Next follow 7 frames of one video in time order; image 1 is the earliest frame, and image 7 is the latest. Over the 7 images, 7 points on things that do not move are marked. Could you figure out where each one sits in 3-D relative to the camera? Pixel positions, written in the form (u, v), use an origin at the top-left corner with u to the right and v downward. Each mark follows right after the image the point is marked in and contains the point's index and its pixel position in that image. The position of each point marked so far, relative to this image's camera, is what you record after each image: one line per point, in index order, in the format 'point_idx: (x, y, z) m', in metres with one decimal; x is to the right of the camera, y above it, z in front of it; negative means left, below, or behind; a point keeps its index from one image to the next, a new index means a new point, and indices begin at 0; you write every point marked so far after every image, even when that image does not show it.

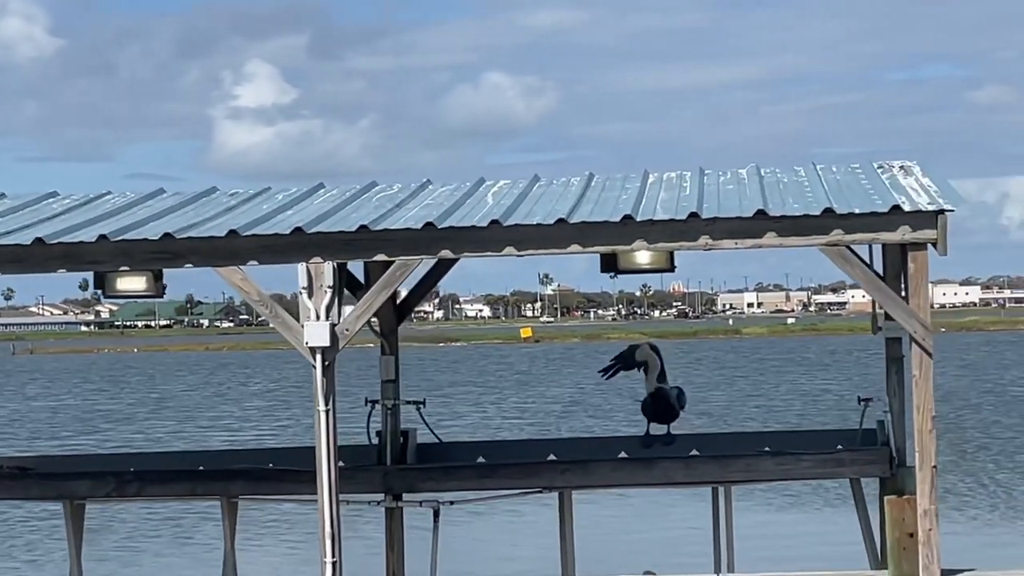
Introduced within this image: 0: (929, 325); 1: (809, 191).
0: (+2.6, -0.2, +12.6) m
1: (+2.1, +0.7, +13.8) m
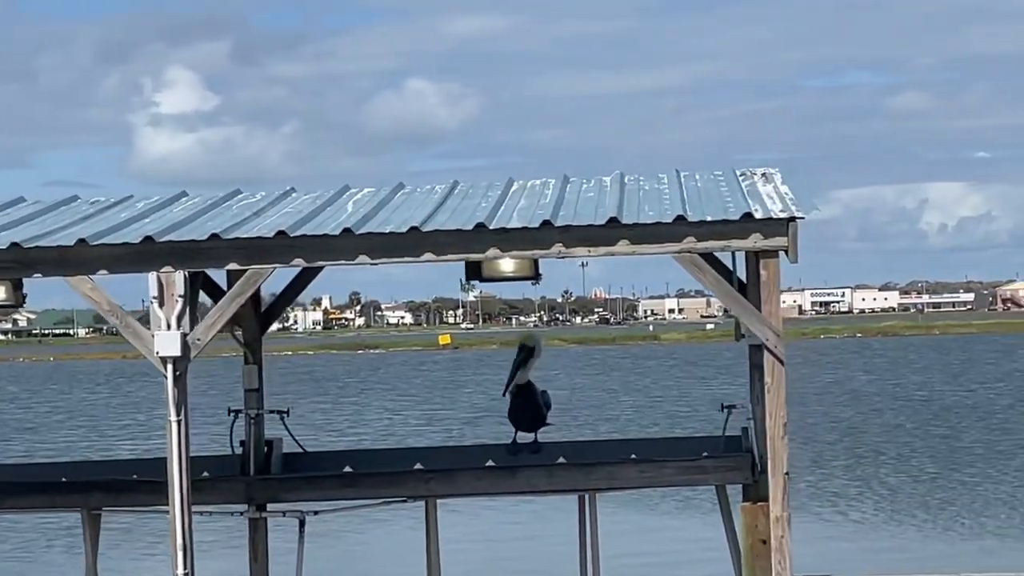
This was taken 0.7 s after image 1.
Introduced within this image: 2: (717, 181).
0: (+1.7, -0.3, +12.6) m
1: (+1.1, +0.6, +13.8) m
2: (+1.5, +0.8, +14.7) m
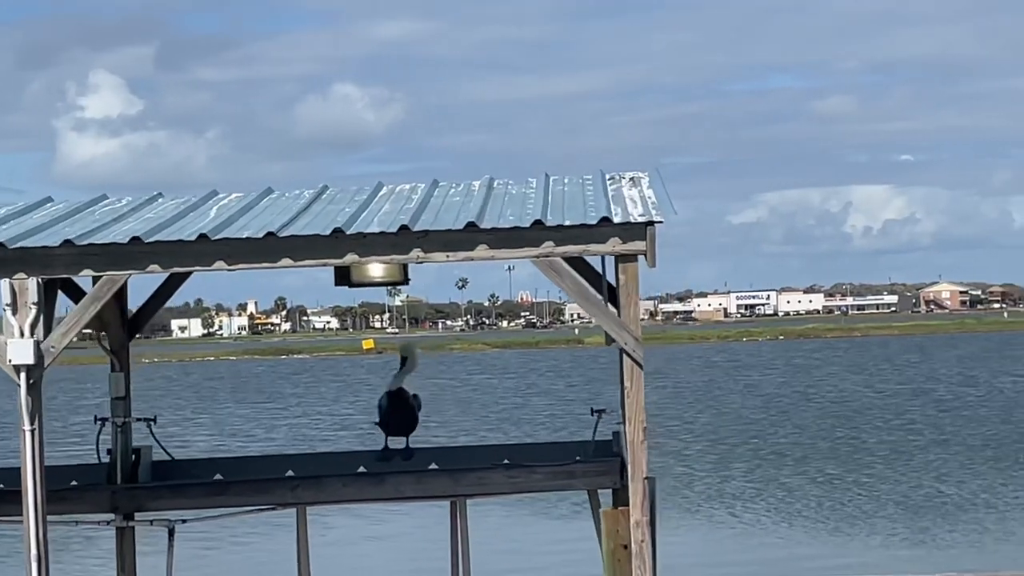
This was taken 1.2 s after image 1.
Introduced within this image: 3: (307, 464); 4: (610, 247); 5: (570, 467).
0: (+0.8, -0.3, +12.6) m
1: (+0.1, +0.6, +13.8) m
2: (+0.5, +0.8, +14.6) m
3: (-1.7, -1.4, +15.9) m
4: (+0.6, +0.2, +12.4) m
5: (+0.4, -1.3, +14.5) m
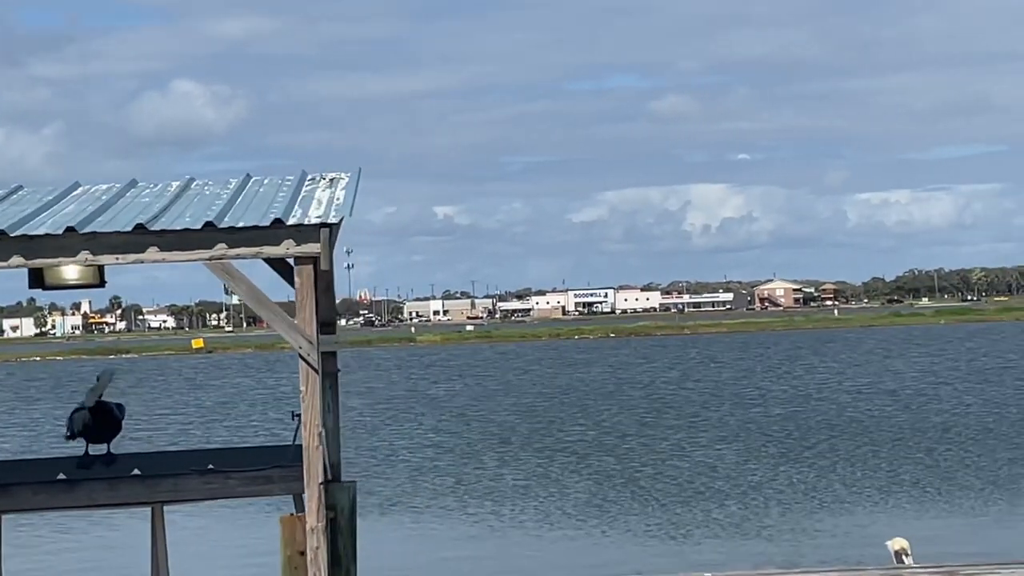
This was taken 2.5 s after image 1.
0: (-1.2, -0.3, +12.4) m
1: (-2.0, +0.6, +13.5) m
2: (-1.7, +0.7, +14.4) m
3: (-4.0, -1.4, +15.6) m
4: (-1.4, +0.2, +12.2) m
5: (-1.8, -1.3, +14.3) m
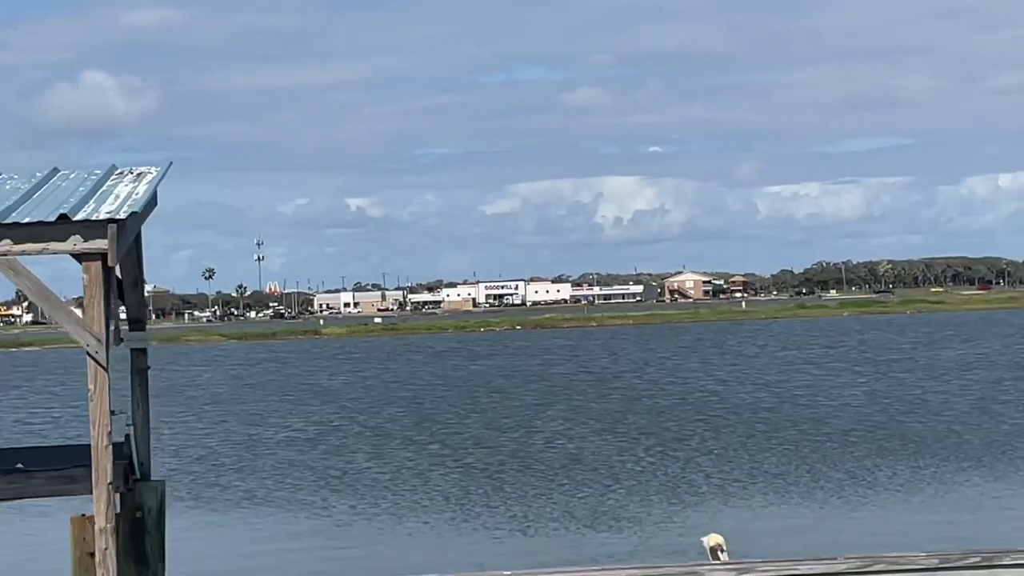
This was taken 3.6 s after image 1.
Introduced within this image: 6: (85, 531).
0: (-2.5, -0.3, +12.2) m
1: (-3.3, +0.6, +13.3) m
2: (-3.1, +0.8, +14.2) m
3: (-5.4, -1.4, +15.2) m
4: (-2.7, +0.2, +11.9) m
5: (-3.1, -1.3, +14.1) m
6: (-2.7, -1.5, +12.3) m
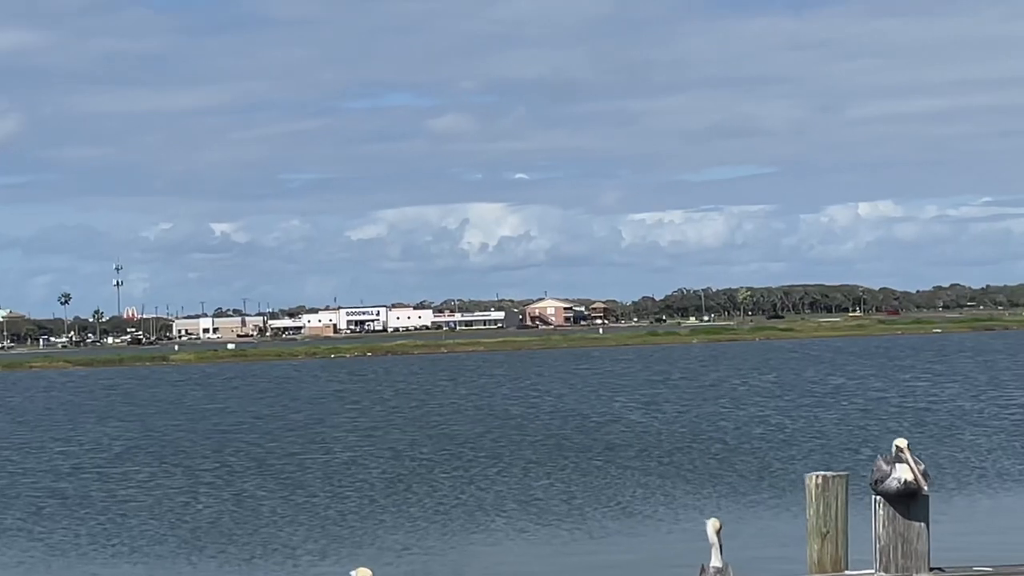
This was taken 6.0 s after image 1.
0: (-4.9, -0.5, +11.5) m
1: (-5.8, +0.4, +12.5) m
2: (-5.6, +0.6, +13.5) m
3: (-8.0, -1.6, +14.3) m
4: (-5.0, +0.1, +11.3) m
5: (-5.7, -1.5, +13.3) m
6: (-5.1, -1.7, +11.6) m
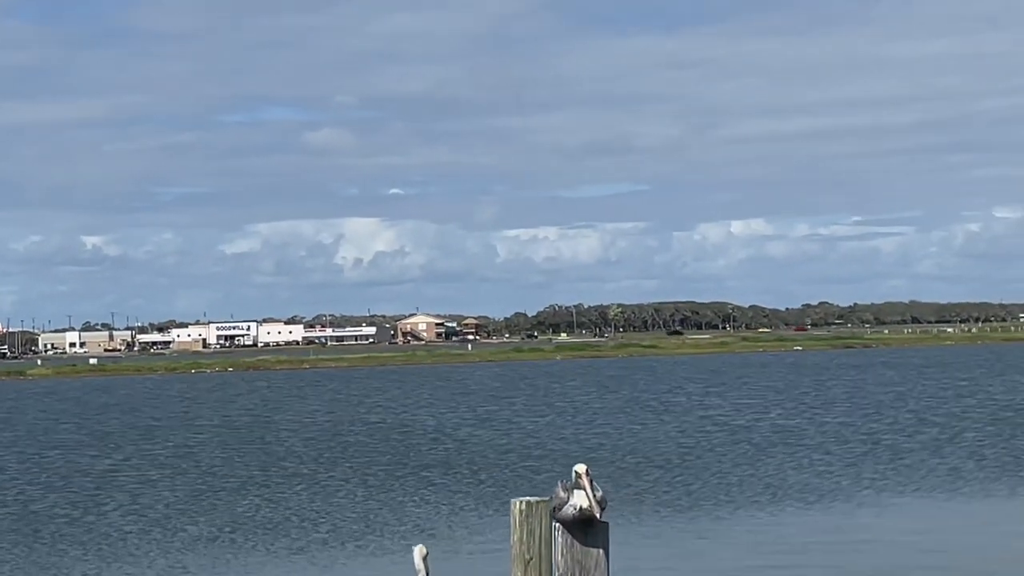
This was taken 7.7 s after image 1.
0: (-6.8, -0.6, +10.7) m
1: (-7.8, +0.3, +11.7) m
2: (-7.6, +0.5, +12.6) m
3: (-10.1, -1.7, +13.2) m
4: (-6.9, 0.0, +10.5) m
5: (-7.7, -1.6, +12.4) m
6: (-7.0, -1.8, +10.8) m
